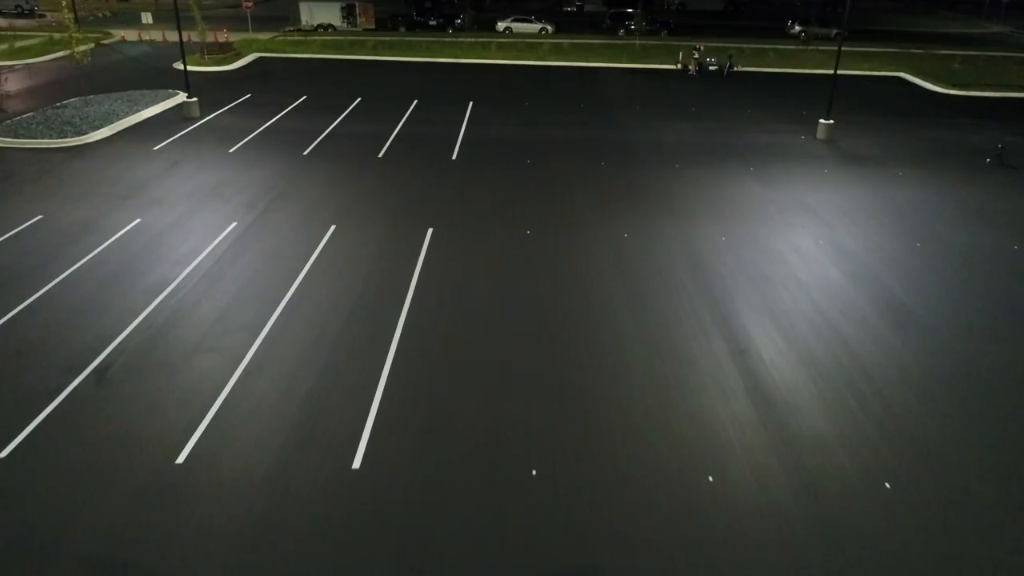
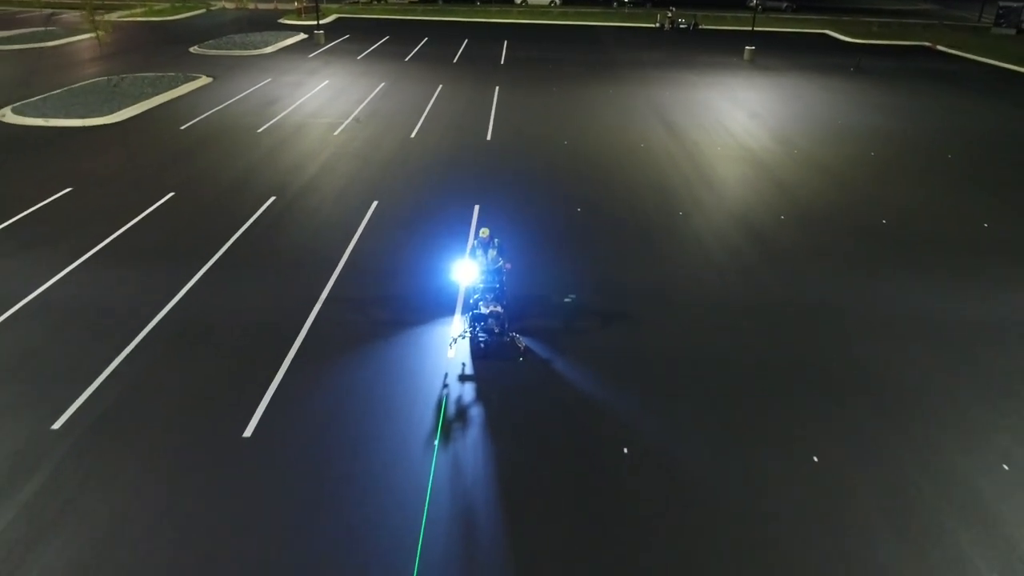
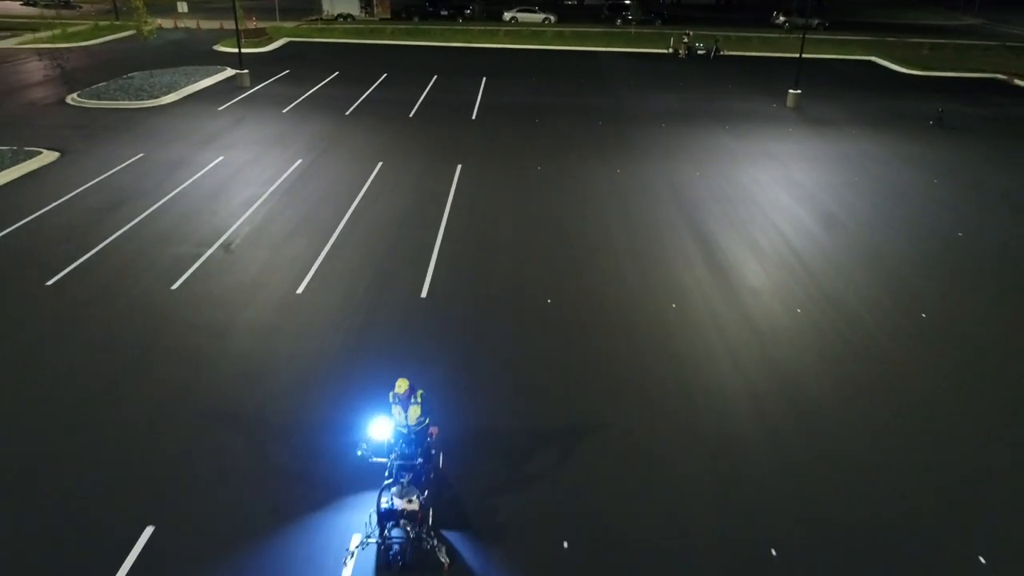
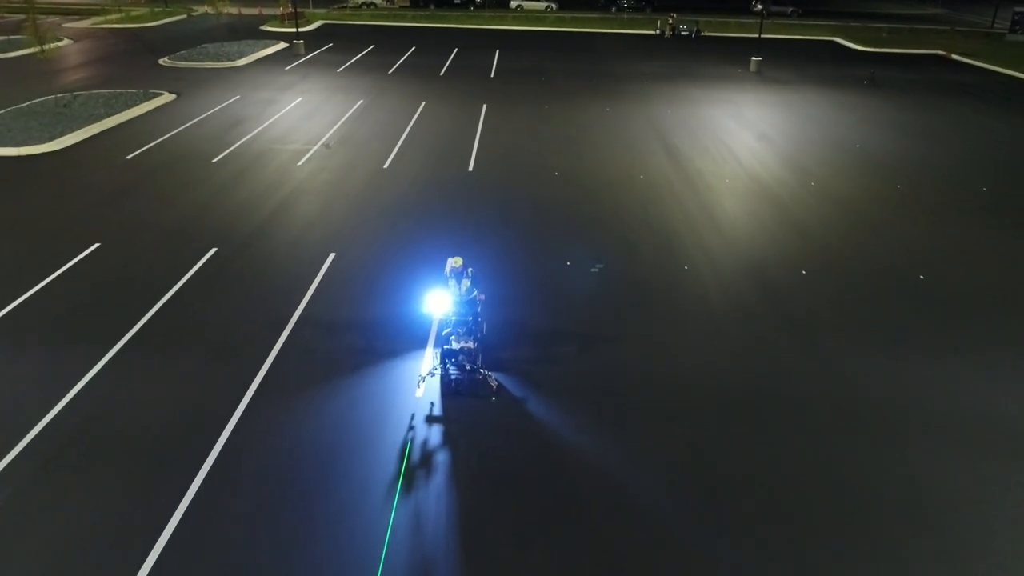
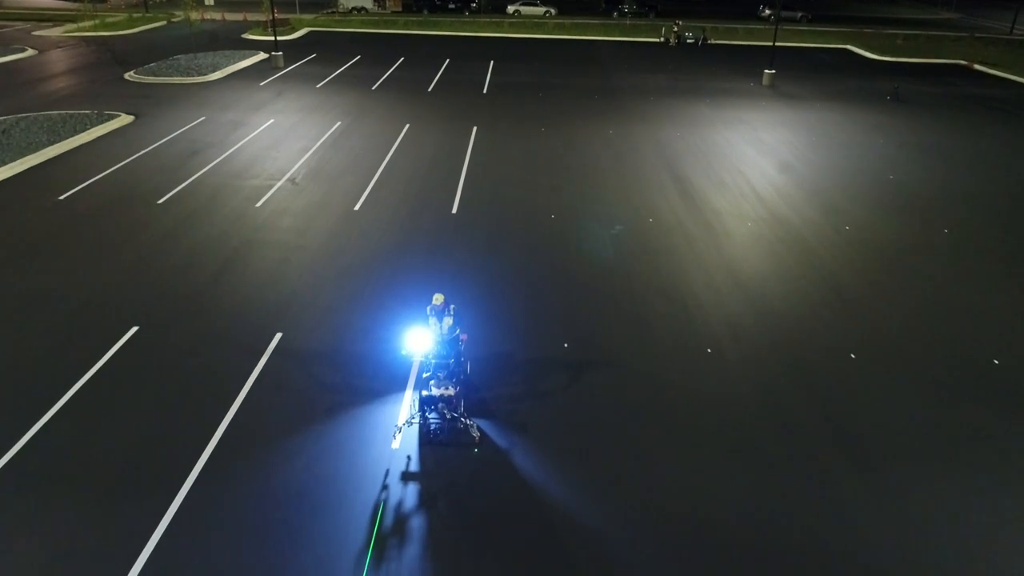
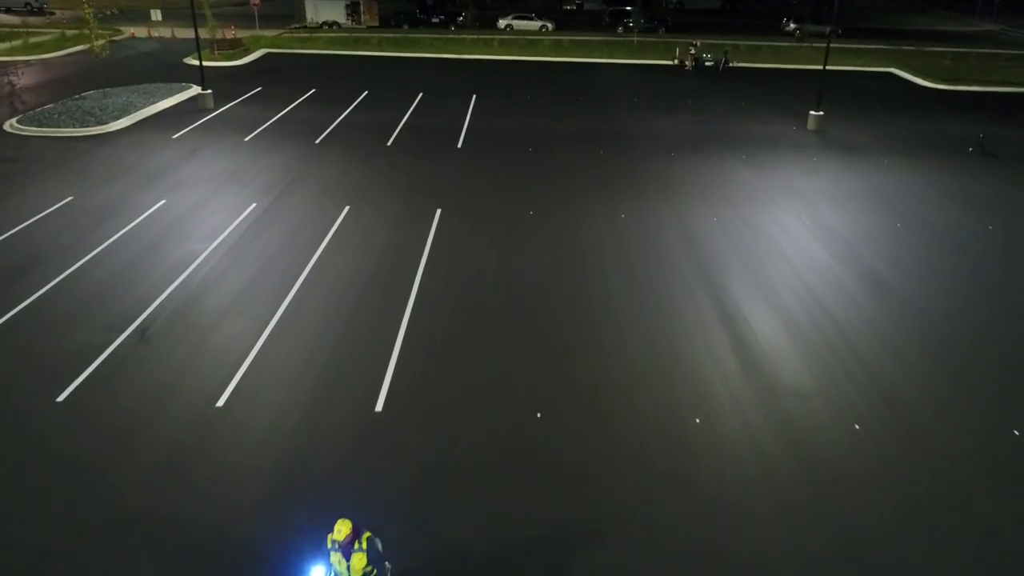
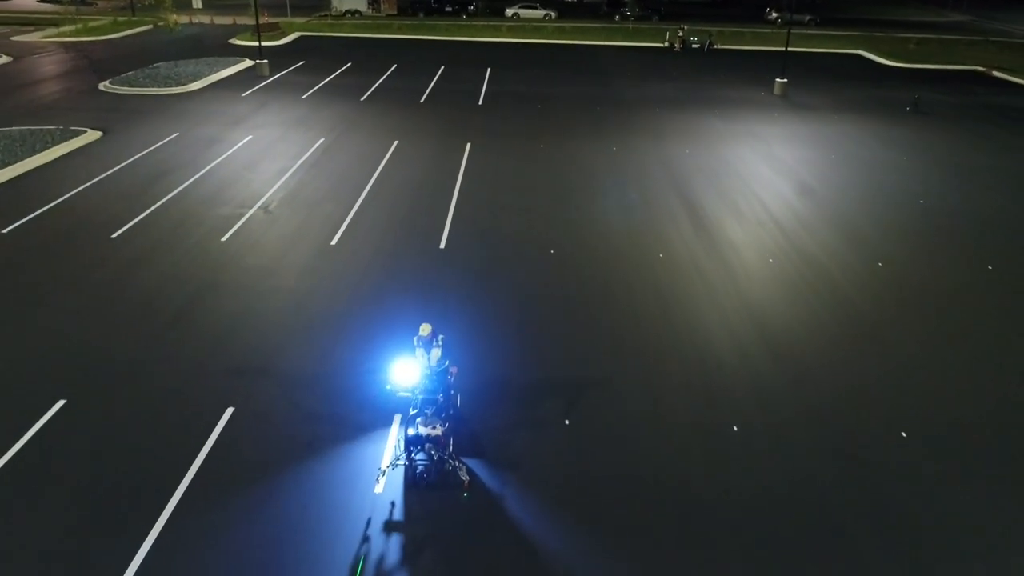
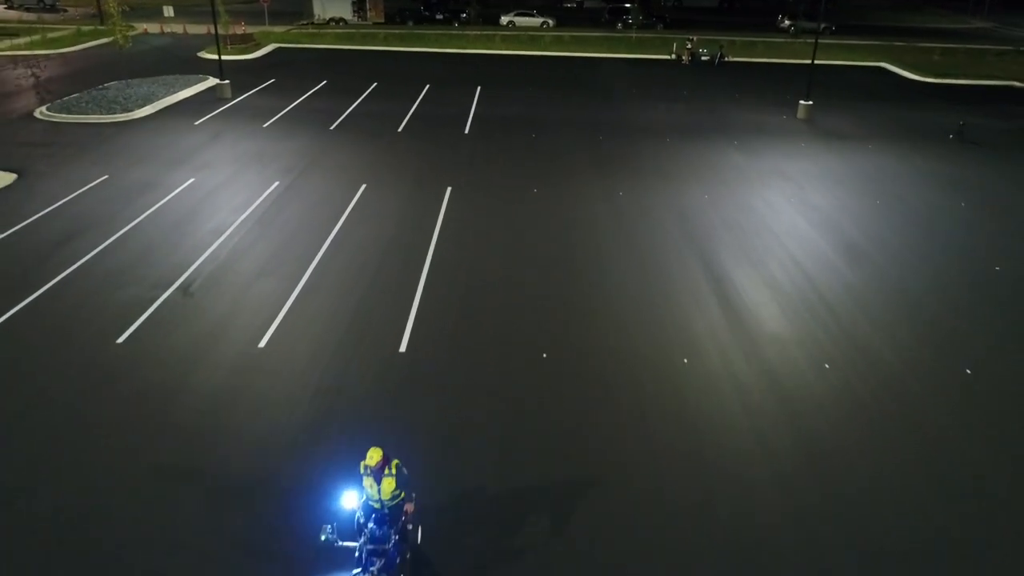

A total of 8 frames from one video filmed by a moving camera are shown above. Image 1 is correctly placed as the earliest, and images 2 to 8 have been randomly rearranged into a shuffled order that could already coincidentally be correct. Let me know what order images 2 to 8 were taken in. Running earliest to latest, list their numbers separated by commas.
6, 8, 3, 7, 5, 4, 2
